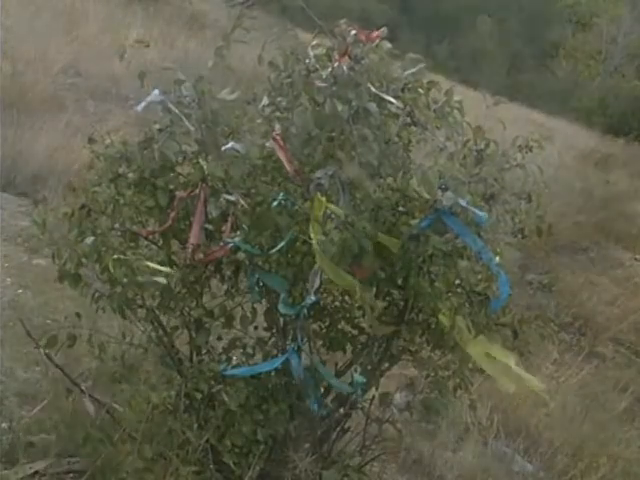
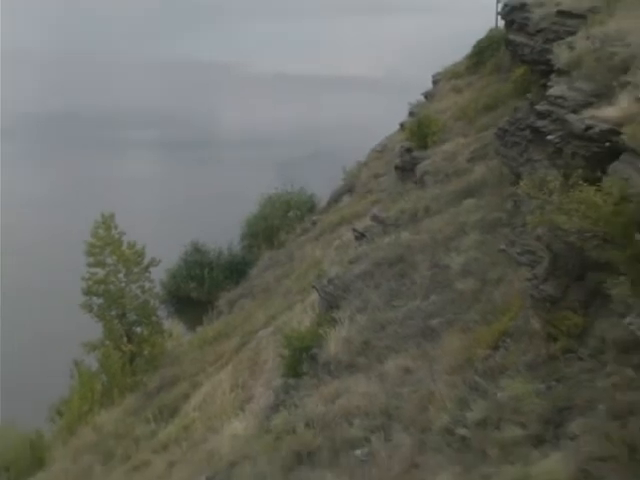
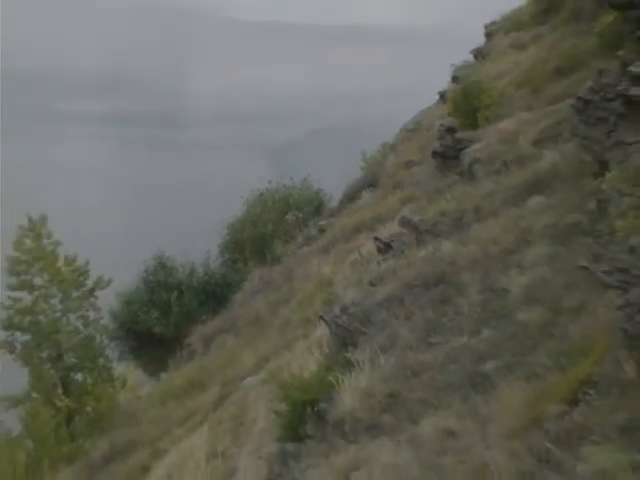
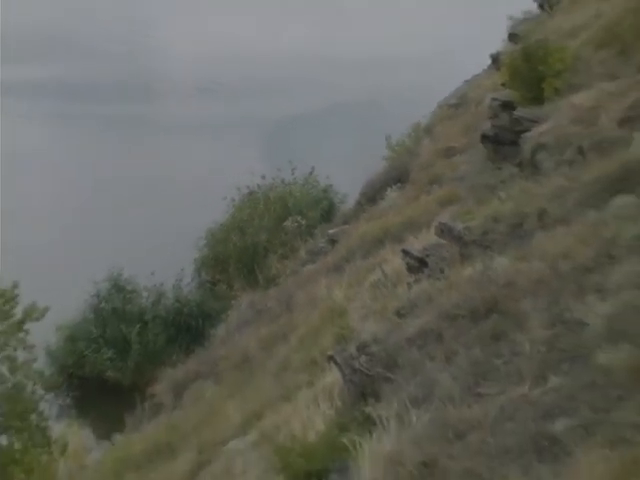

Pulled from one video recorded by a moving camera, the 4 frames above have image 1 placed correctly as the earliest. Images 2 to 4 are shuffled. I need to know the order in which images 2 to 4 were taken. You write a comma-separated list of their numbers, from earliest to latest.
4, 3, 2
